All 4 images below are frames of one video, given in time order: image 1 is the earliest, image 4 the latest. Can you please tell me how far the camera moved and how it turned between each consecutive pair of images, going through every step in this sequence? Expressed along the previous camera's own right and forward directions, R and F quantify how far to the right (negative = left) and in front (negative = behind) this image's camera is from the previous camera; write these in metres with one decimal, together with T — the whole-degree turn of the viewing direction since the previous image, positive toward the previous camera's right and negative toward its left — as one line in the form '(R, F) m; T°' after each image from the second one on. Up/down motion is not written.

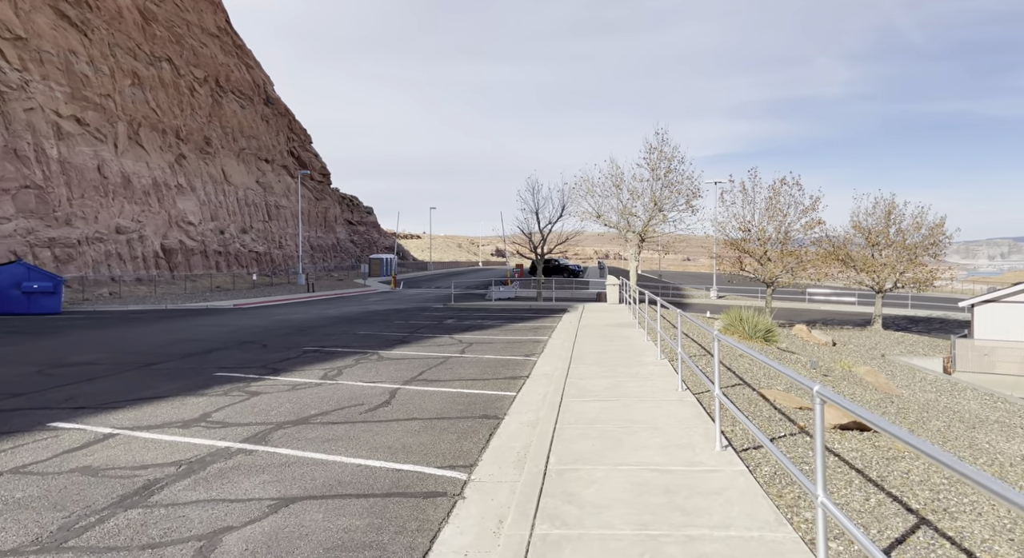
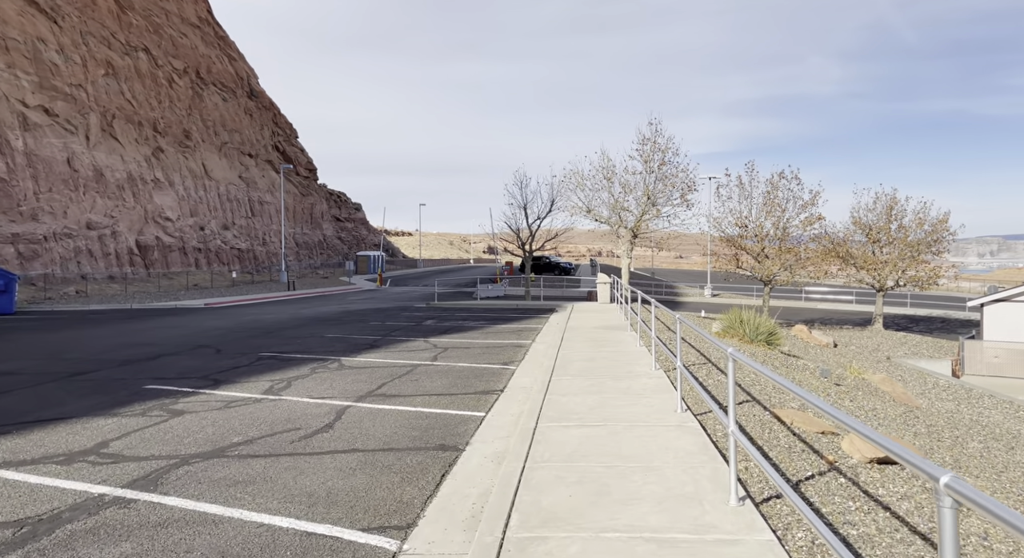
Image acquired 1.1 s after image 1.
(+0.3, +1.2) m; +1°
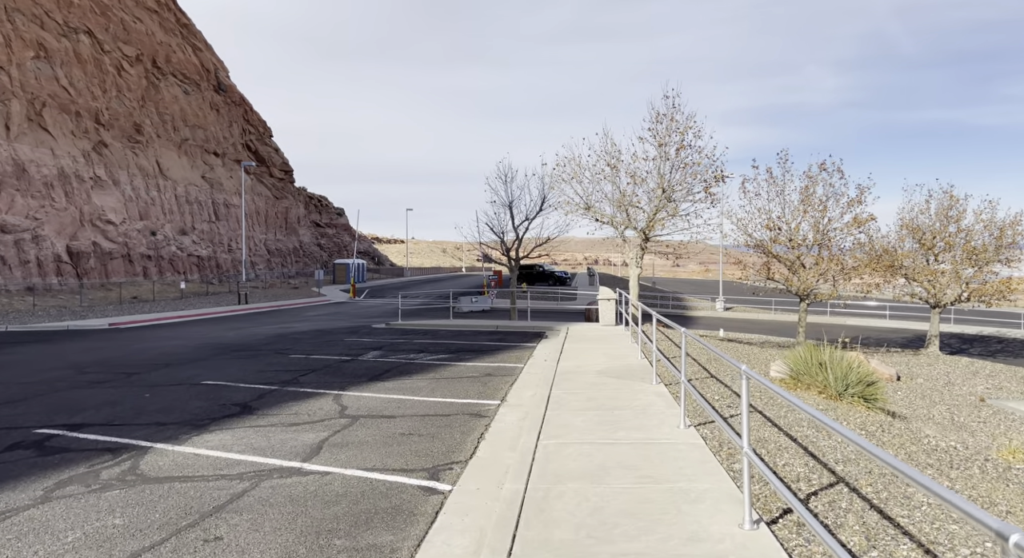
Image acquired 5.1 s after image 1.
(+0.6, +4.7) m; 0°
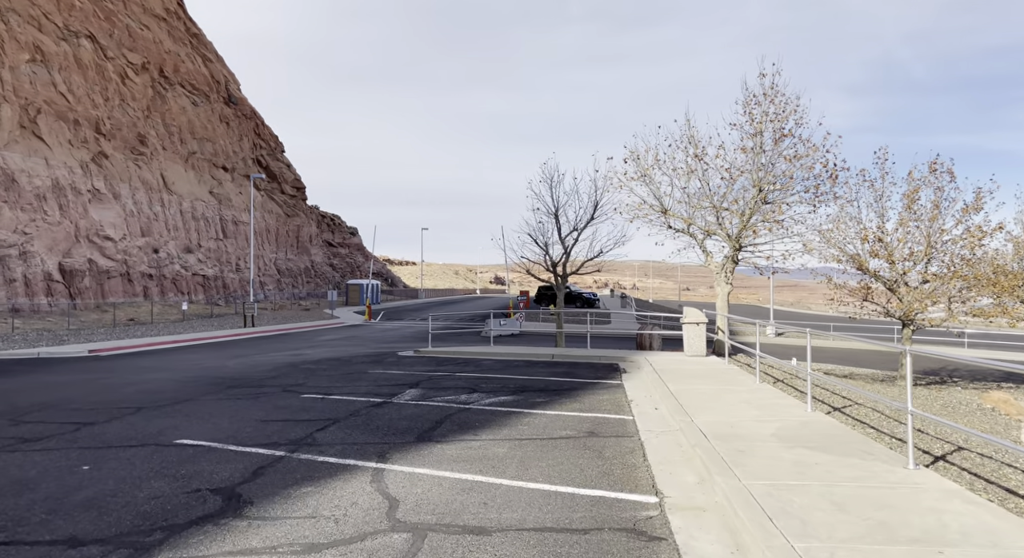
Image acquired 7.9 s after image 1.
(-1.4, +3.1) m; -1°
